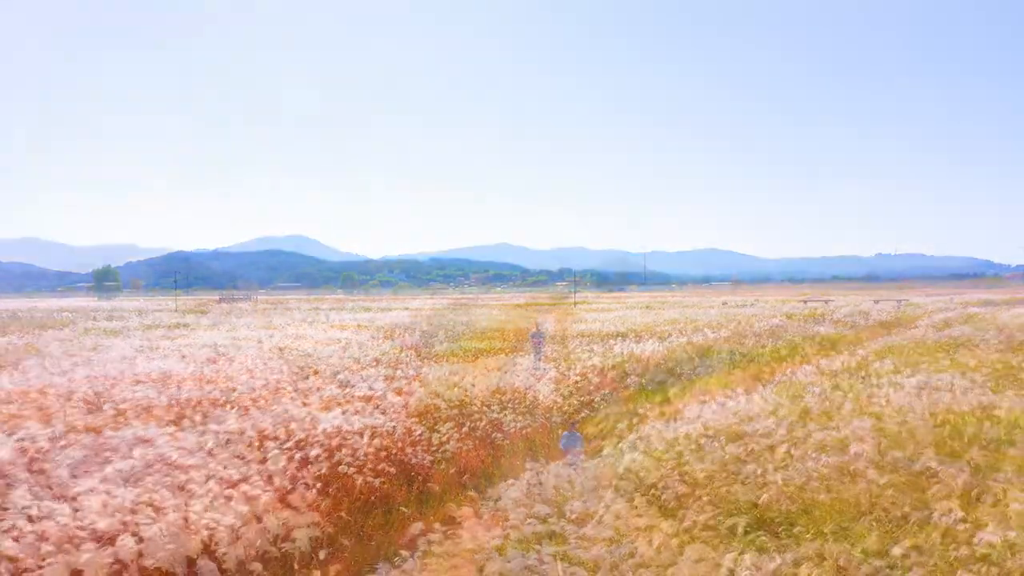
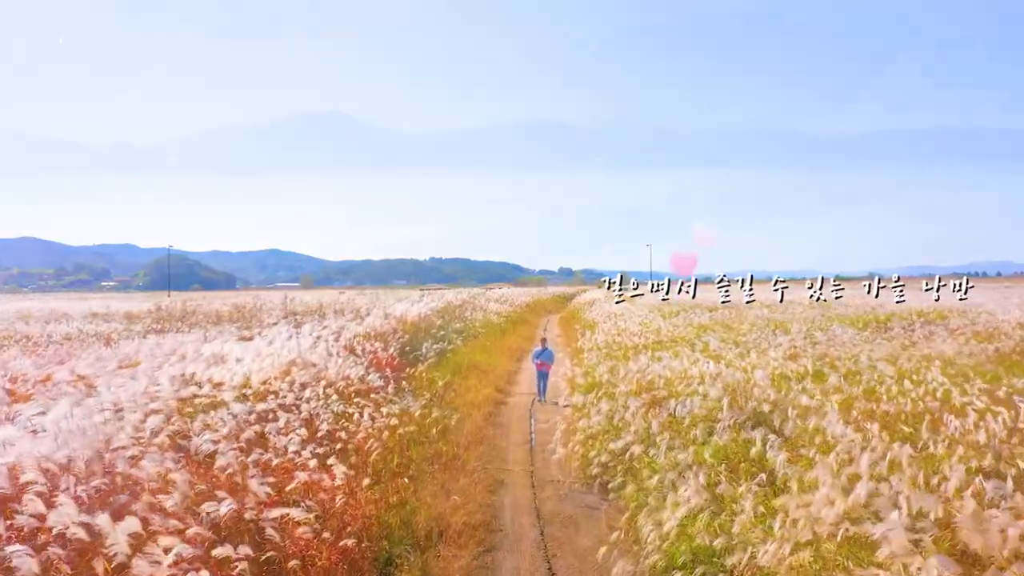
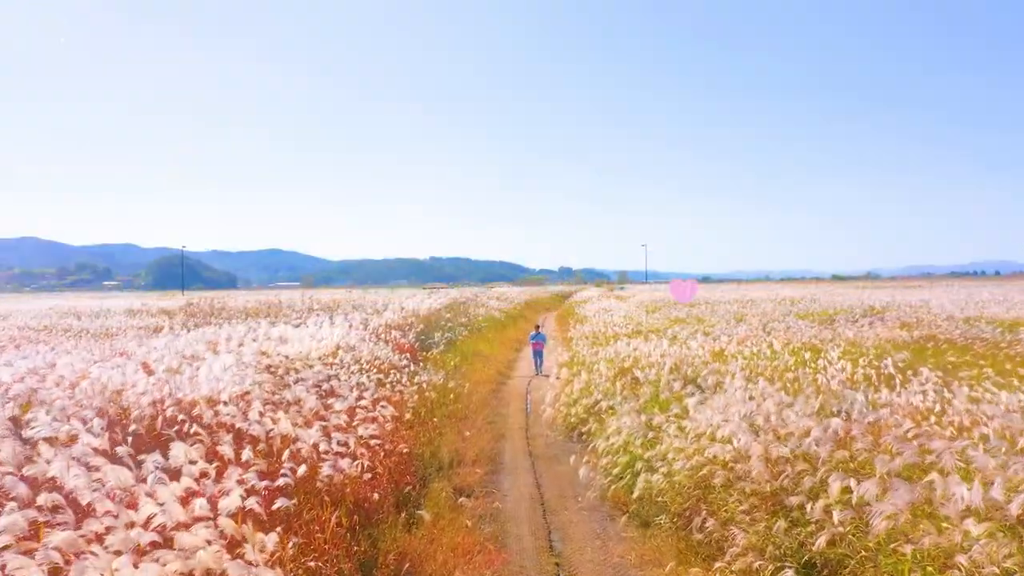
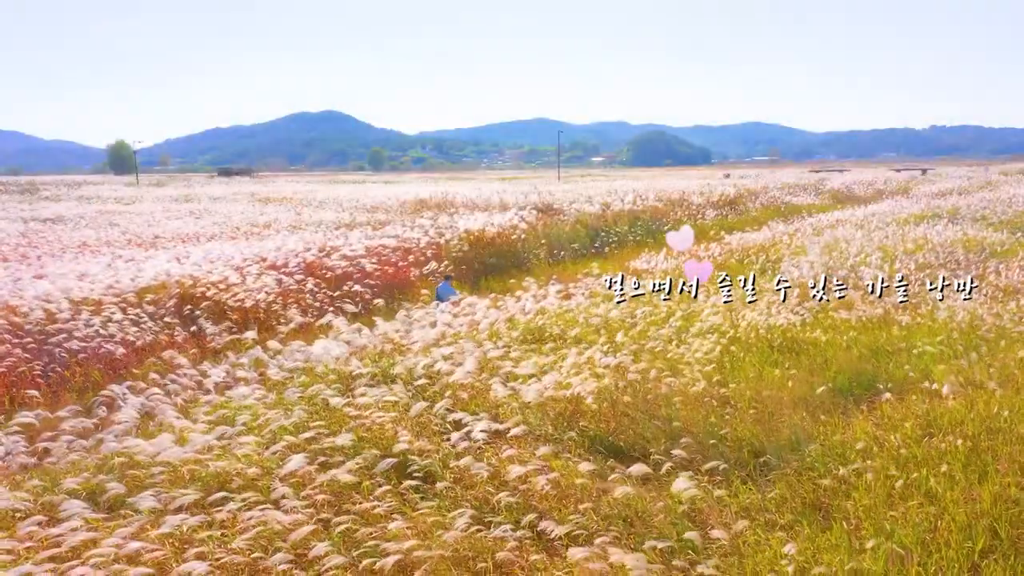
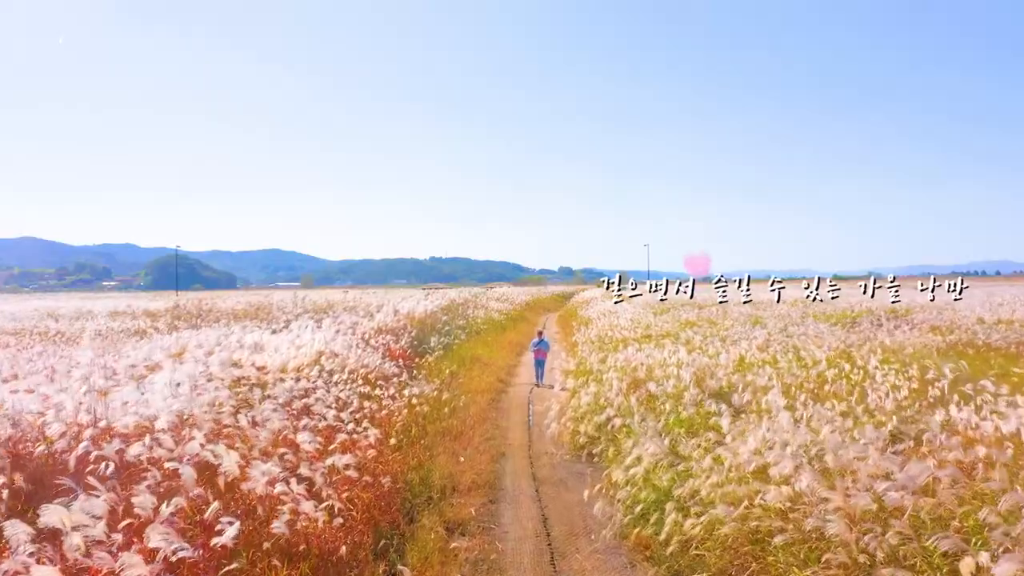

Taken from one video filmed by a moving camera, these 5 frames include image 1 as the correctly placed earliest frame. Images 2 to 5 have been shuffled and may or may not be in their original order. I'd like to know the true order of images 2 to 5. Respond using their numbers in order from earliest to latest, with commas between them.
3, 5, 2, 4
